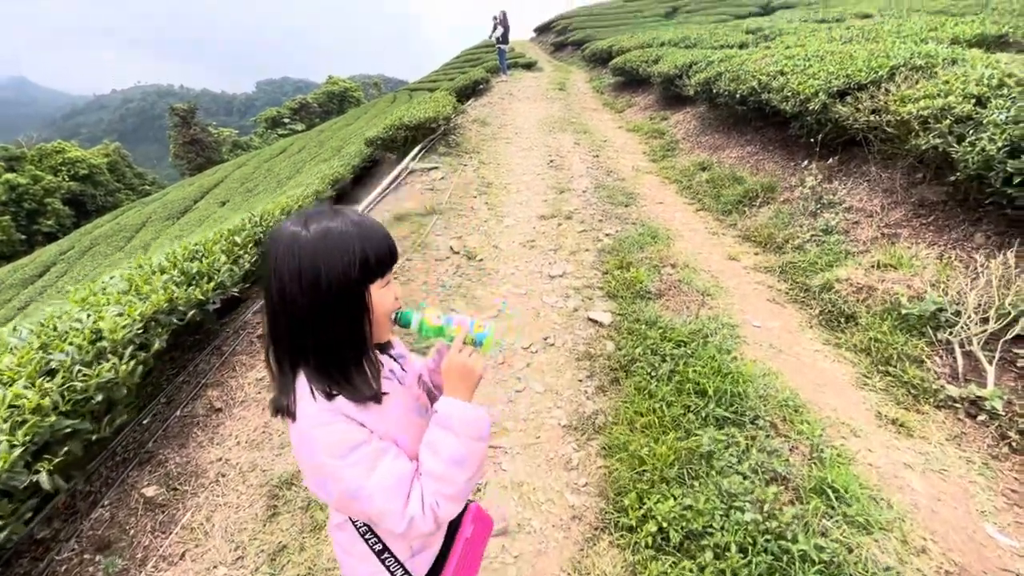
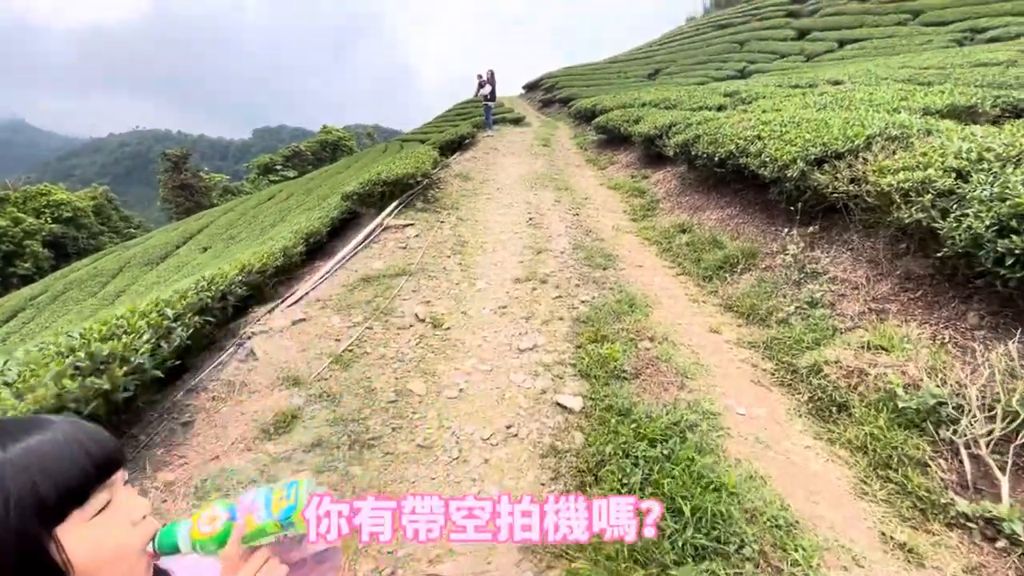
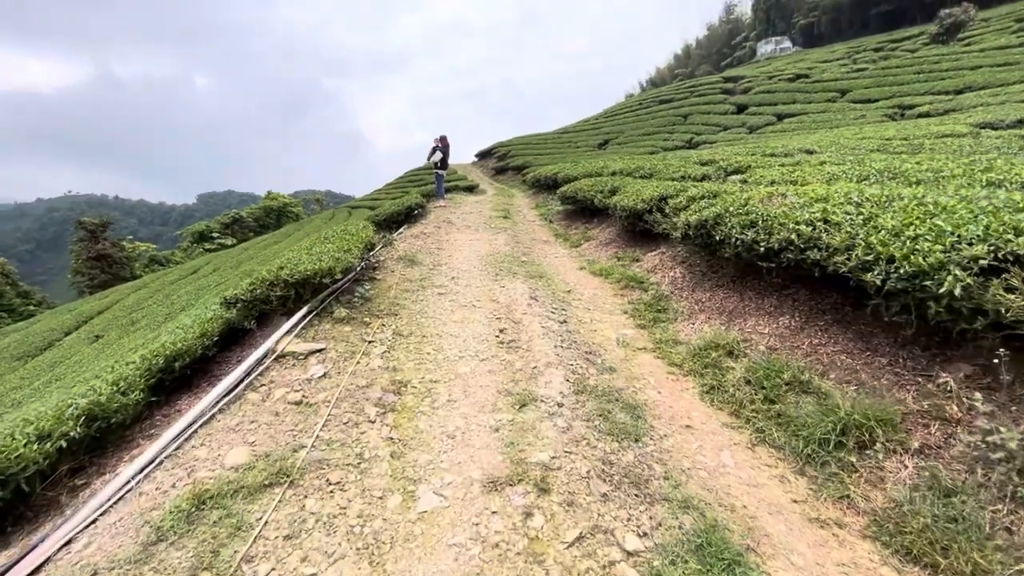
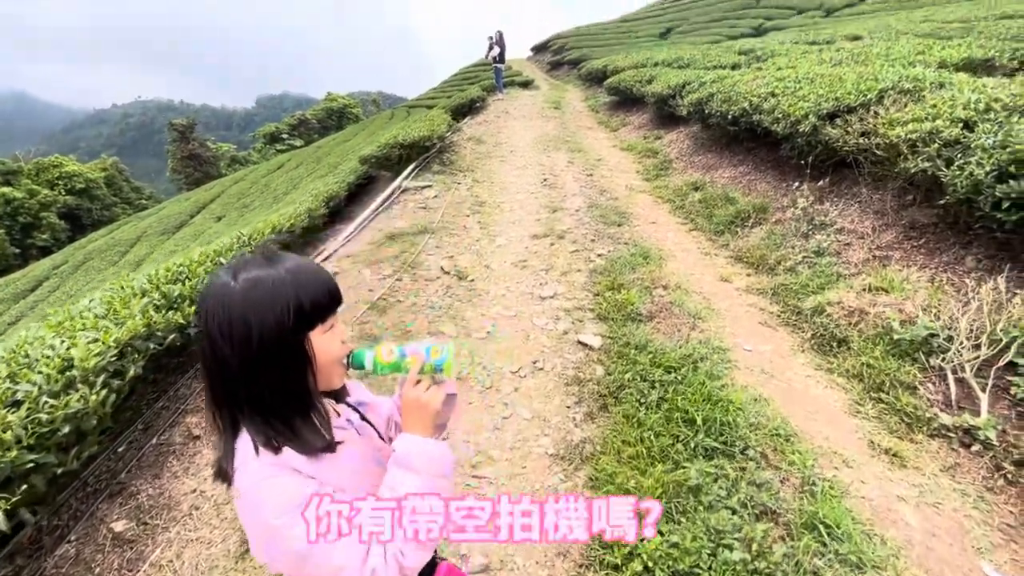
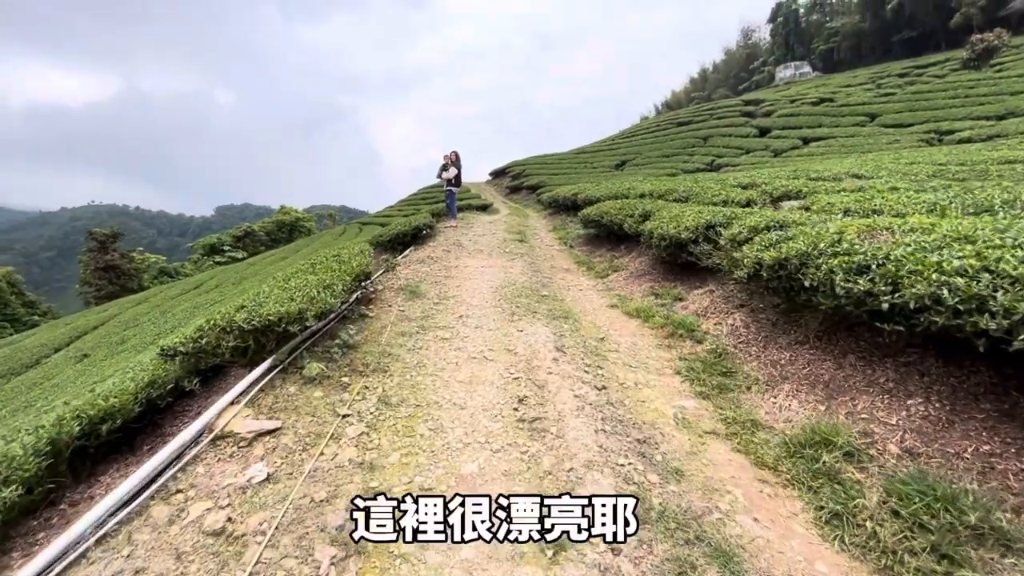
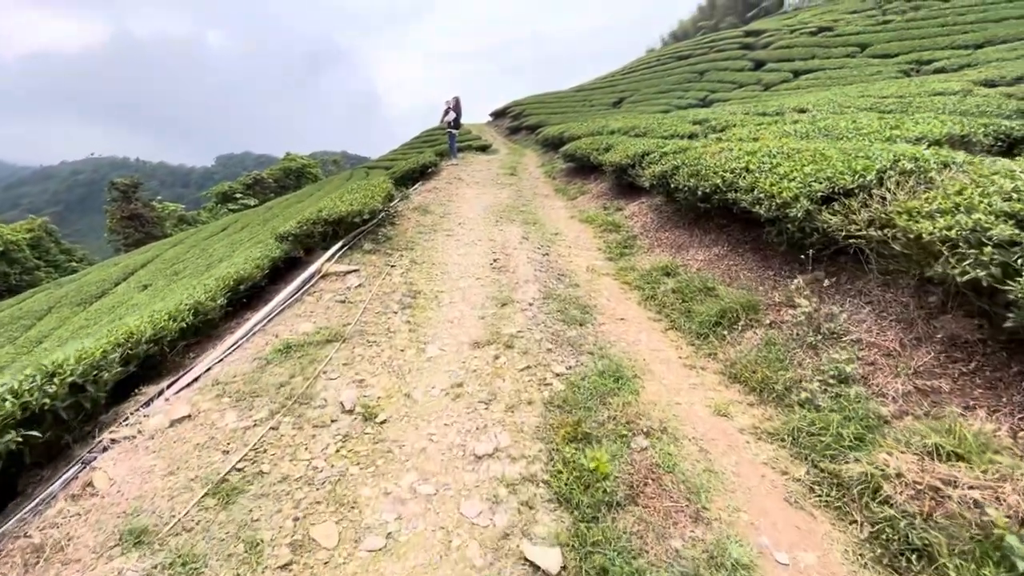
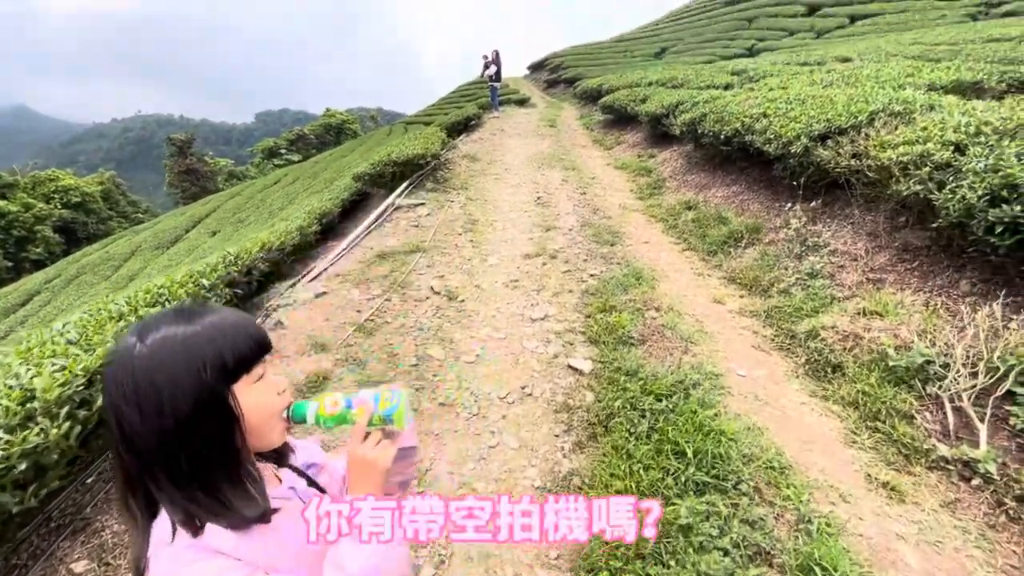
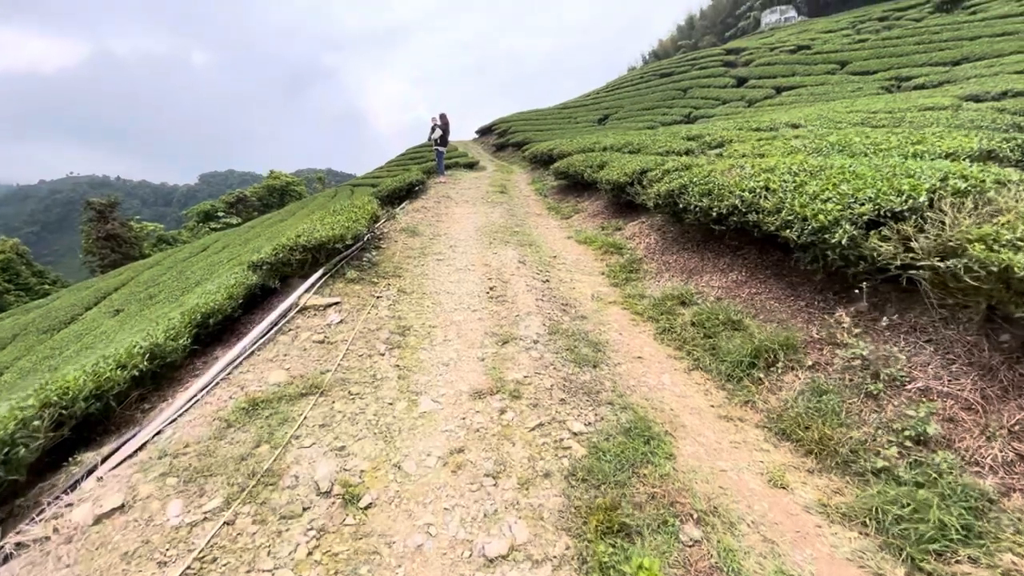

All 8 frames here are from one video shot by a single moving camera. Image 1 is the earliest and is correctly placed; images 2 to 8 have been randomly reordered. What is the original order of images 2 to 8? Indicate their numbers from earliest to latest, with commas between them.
4, 7, 2, 6, 8, 3, 5
